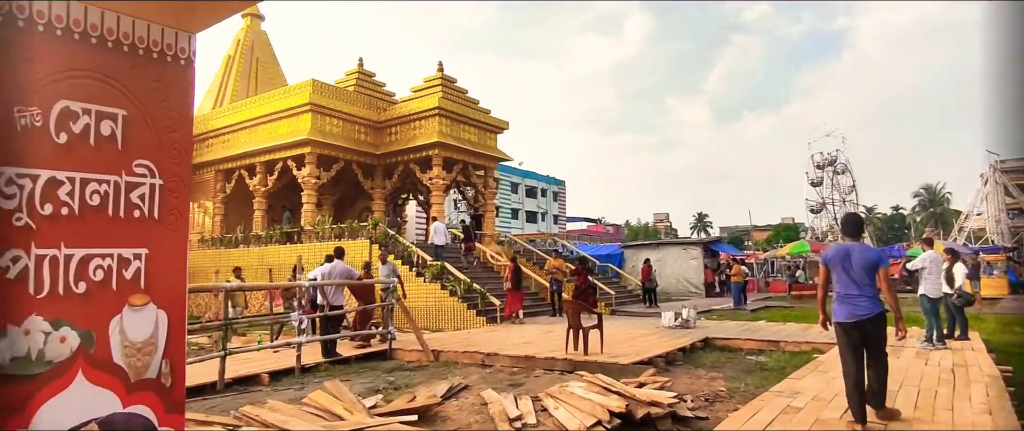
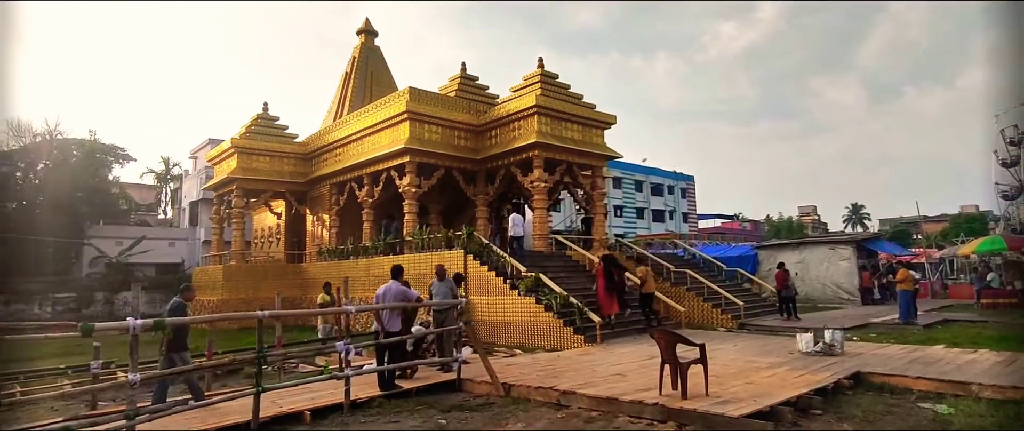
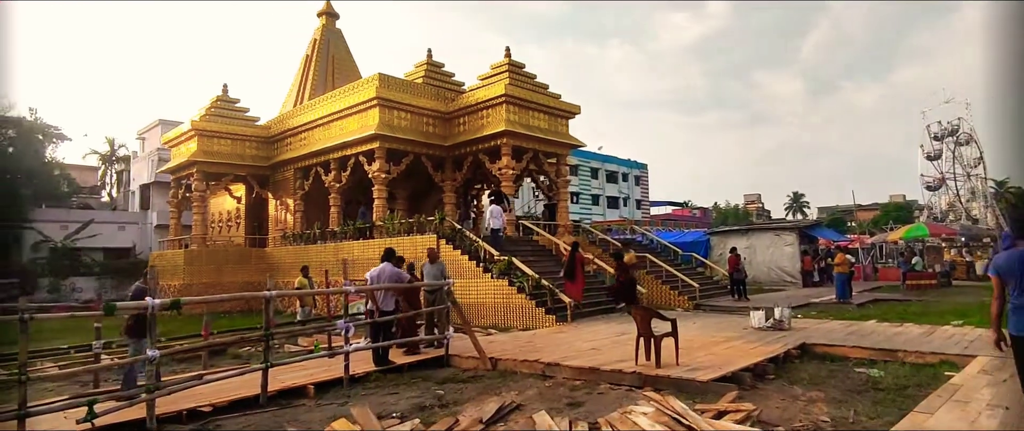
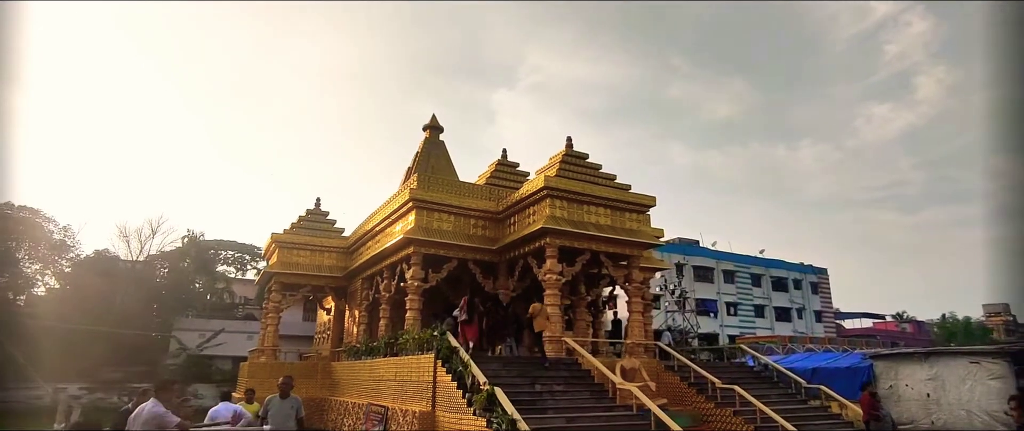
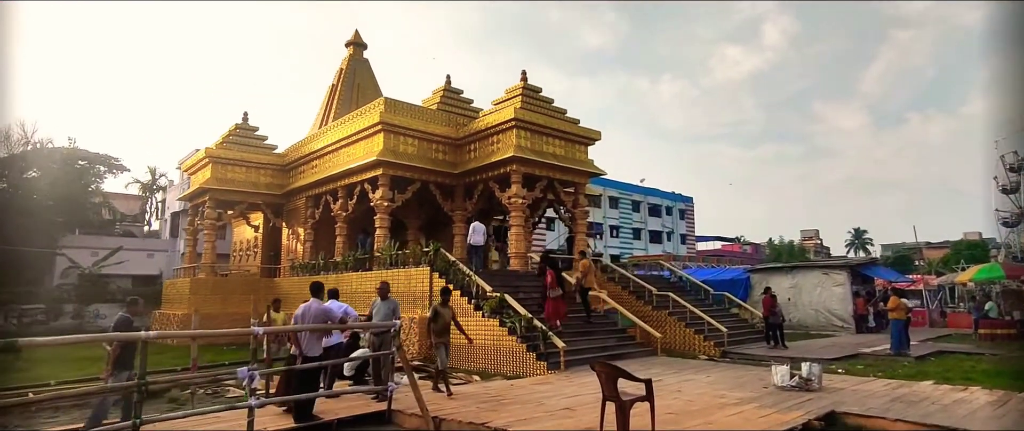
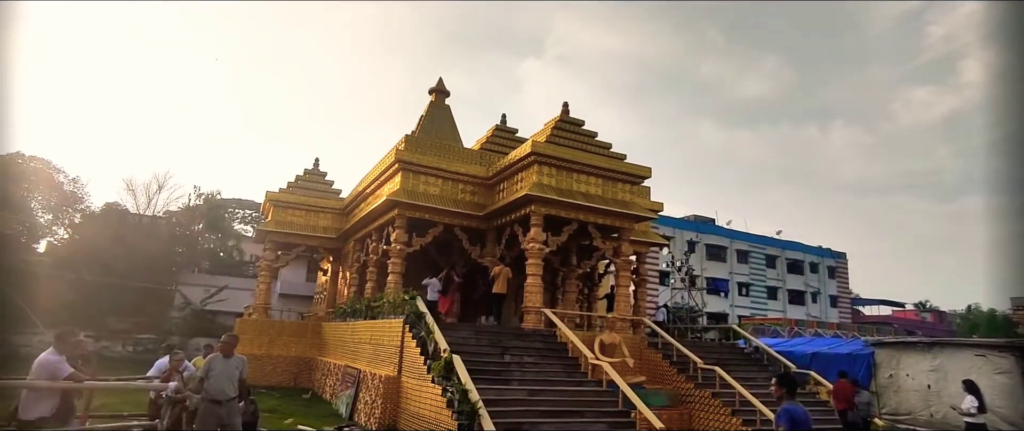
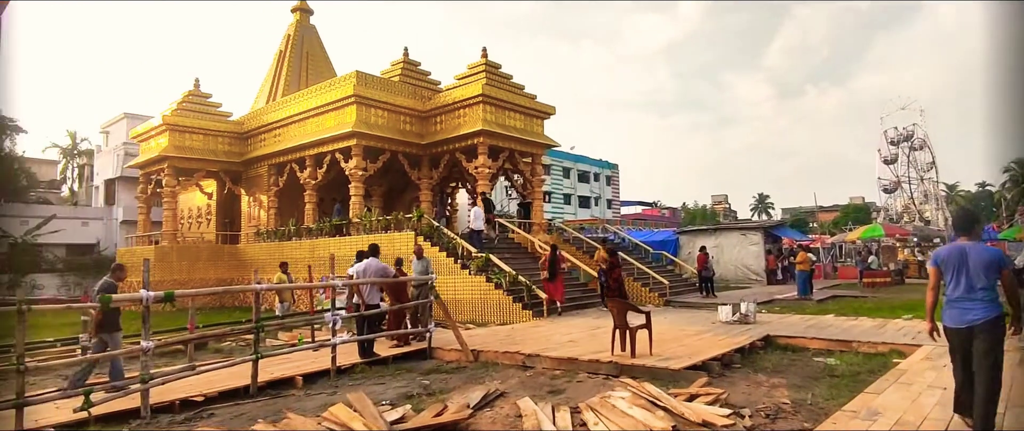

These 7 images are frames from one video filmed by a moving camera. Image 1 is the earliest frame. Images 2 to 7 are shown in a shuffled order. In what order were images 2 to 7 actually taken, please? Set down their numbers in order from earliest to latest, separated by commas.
7, 3, 2, 5, 4, 6
